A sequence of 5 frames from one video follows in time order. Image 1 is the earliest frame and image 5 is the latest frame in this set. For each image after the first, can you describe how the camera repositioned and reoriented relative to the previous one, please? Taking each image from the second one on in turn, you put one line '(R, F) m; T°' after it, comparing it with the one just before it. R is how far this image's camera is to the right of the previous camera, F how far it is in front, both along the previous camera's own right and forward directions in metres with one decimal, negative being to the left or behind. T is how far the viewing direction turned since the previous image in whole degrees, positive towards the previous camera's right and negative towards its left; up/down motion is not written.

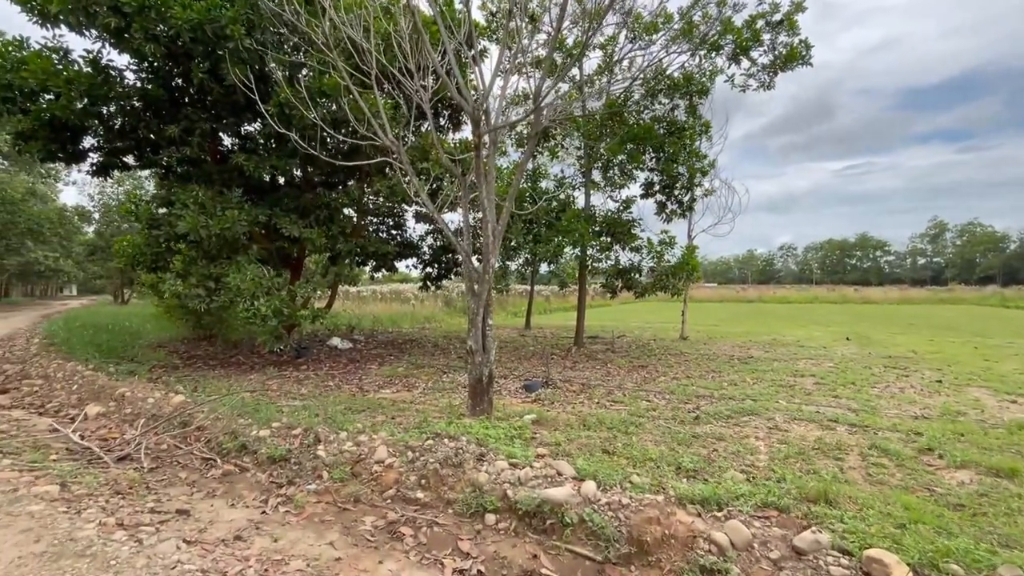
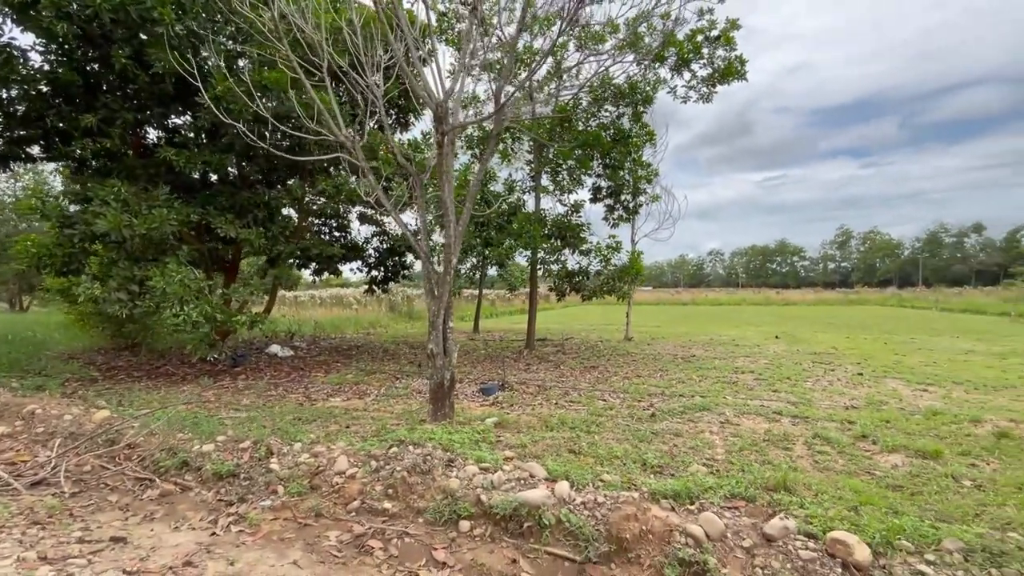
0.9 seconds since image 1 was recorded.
(-0.2, 0.0) m; +7°
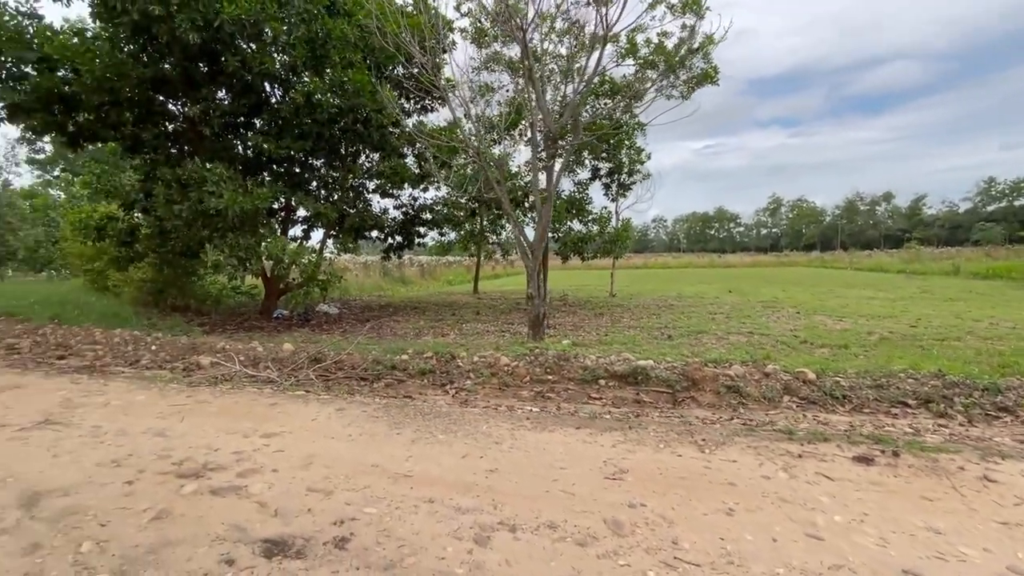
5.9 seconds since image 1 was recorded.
(-1.5, -1.8) m; +6°
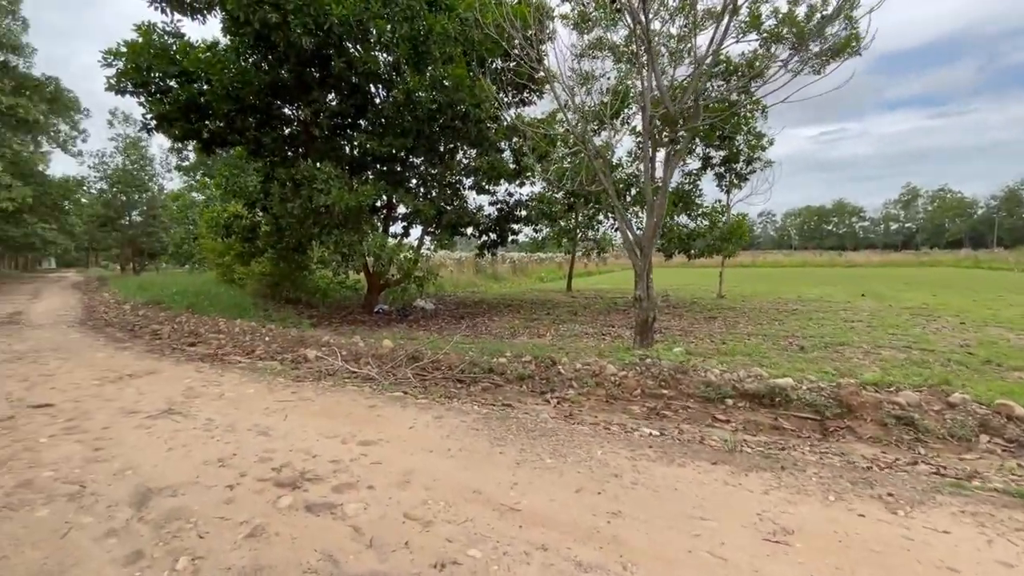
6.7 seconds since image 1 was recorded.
(-0.2, +0.4) m; -10°
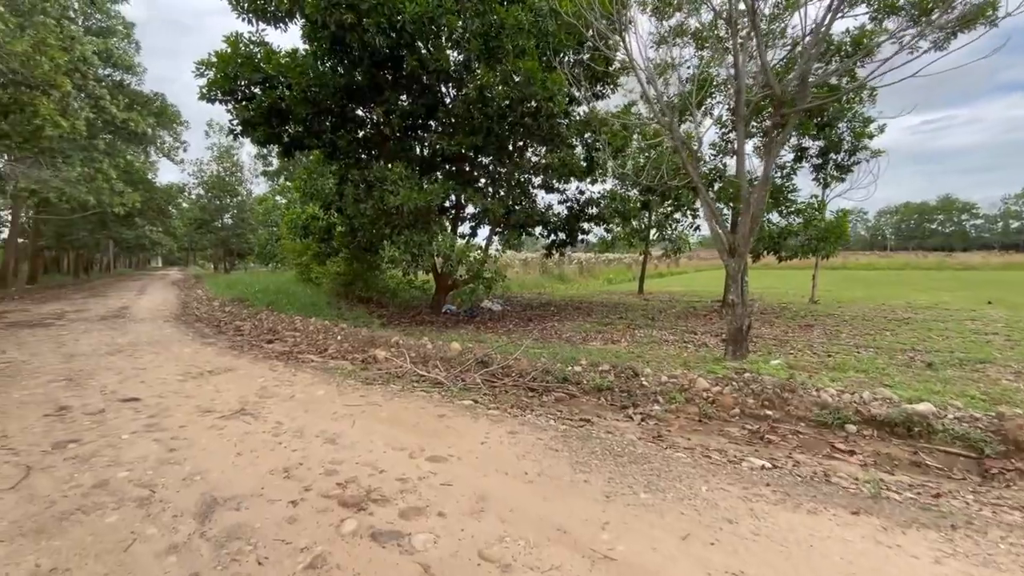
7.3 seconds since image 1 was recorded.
(-0.1, +0.3) m; -8°
